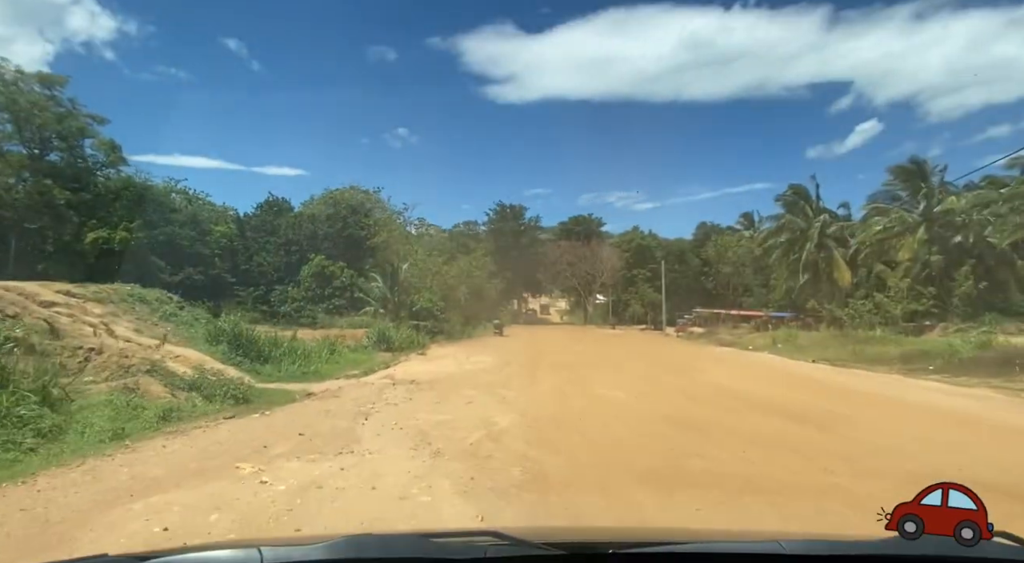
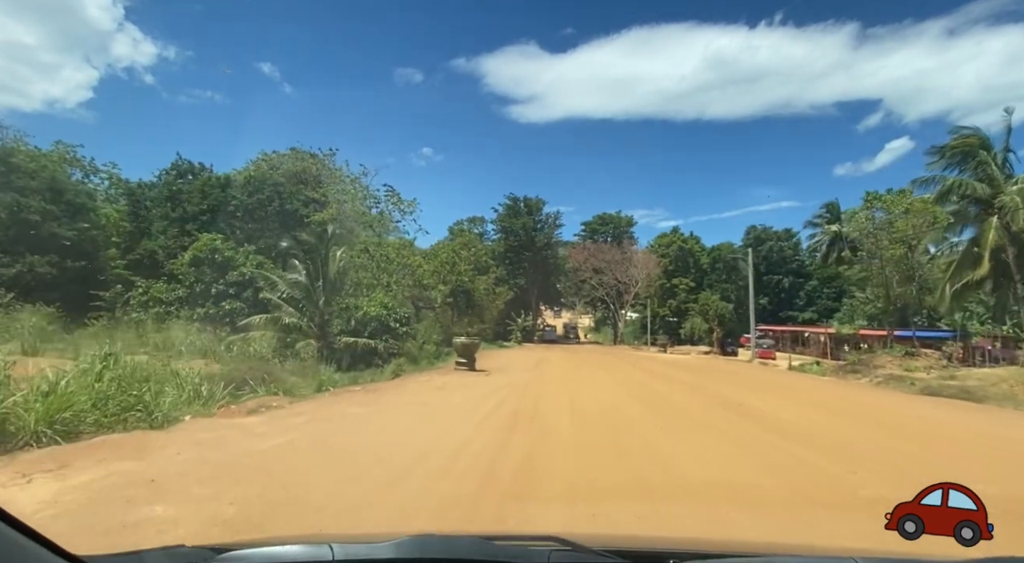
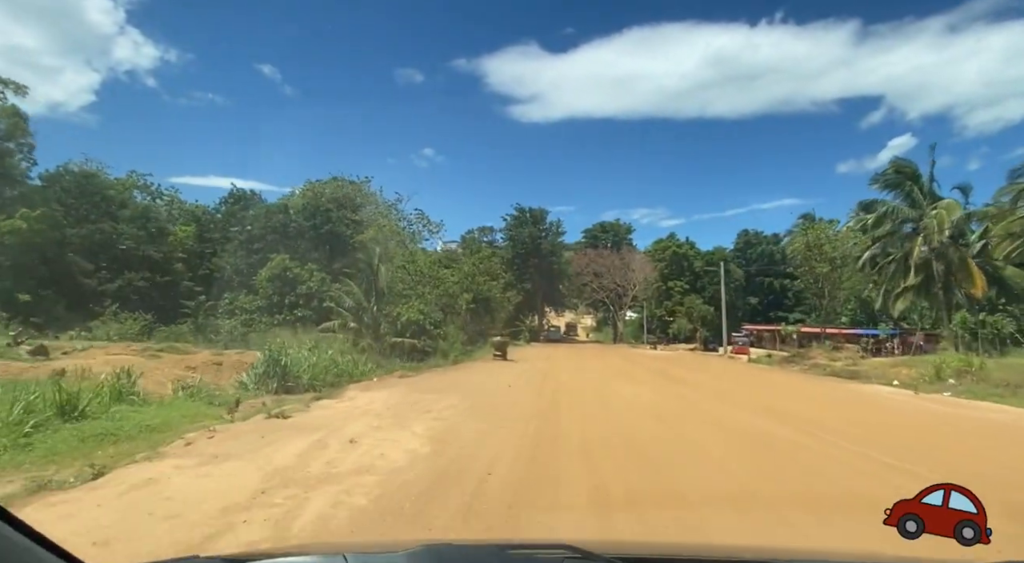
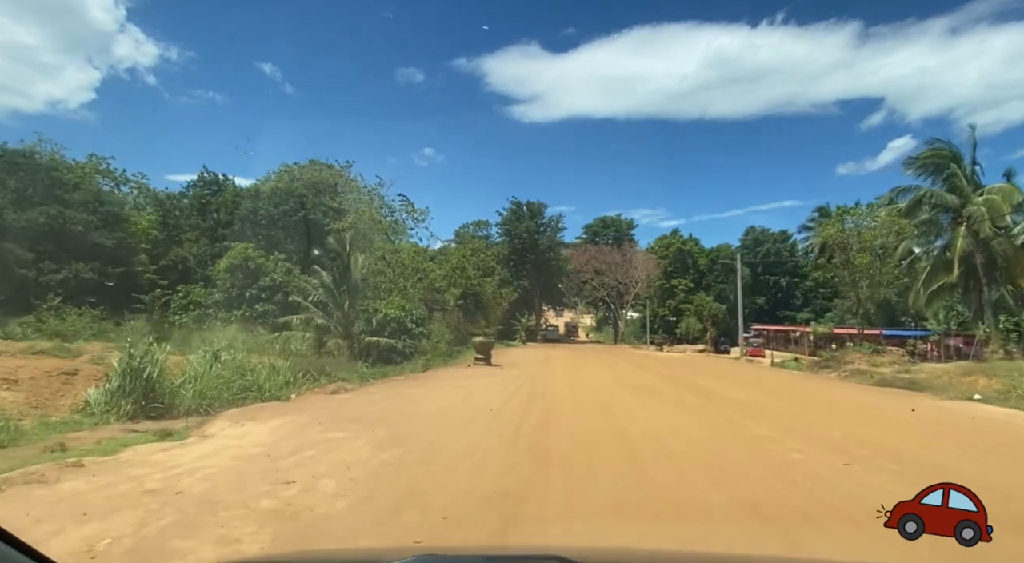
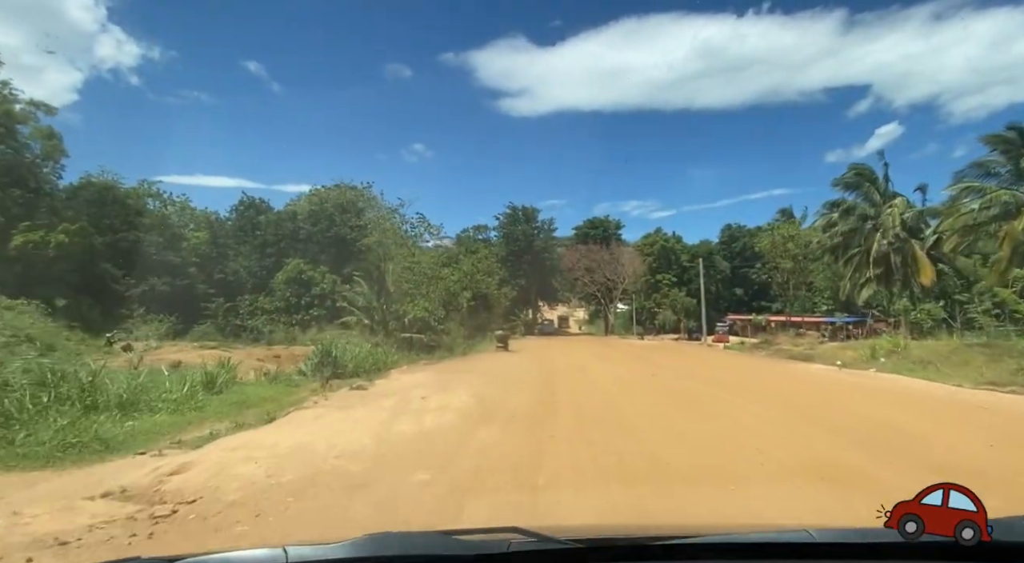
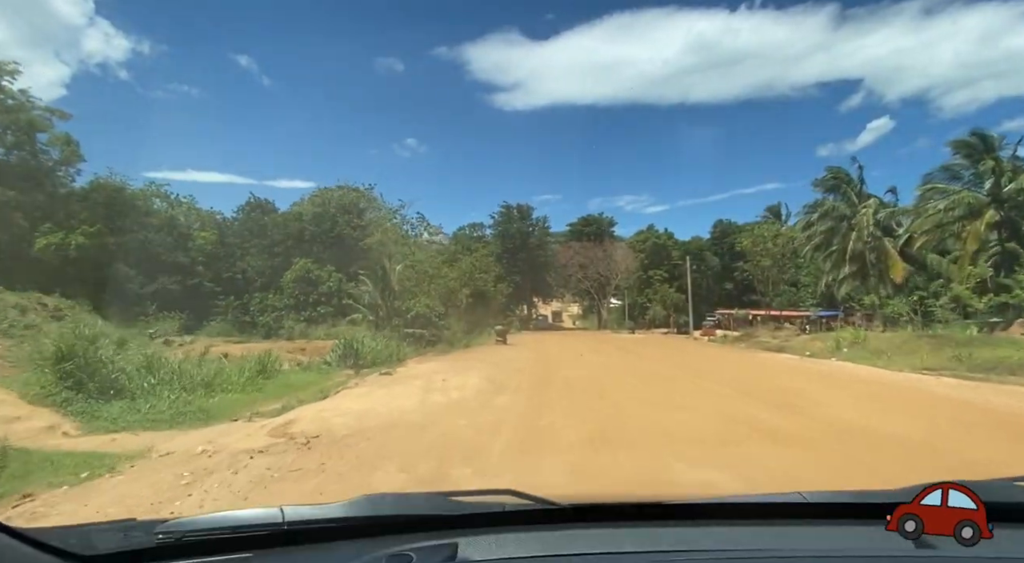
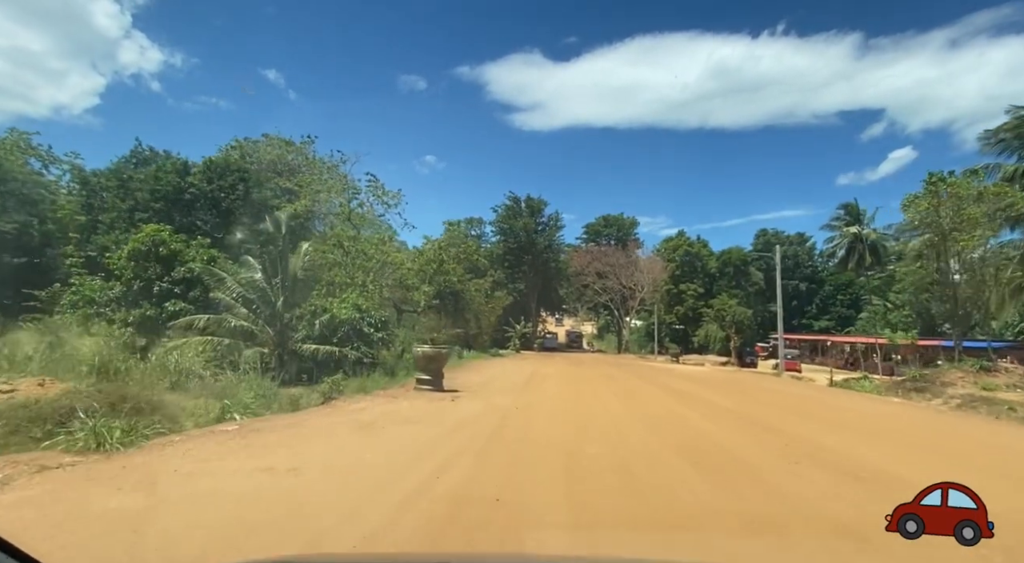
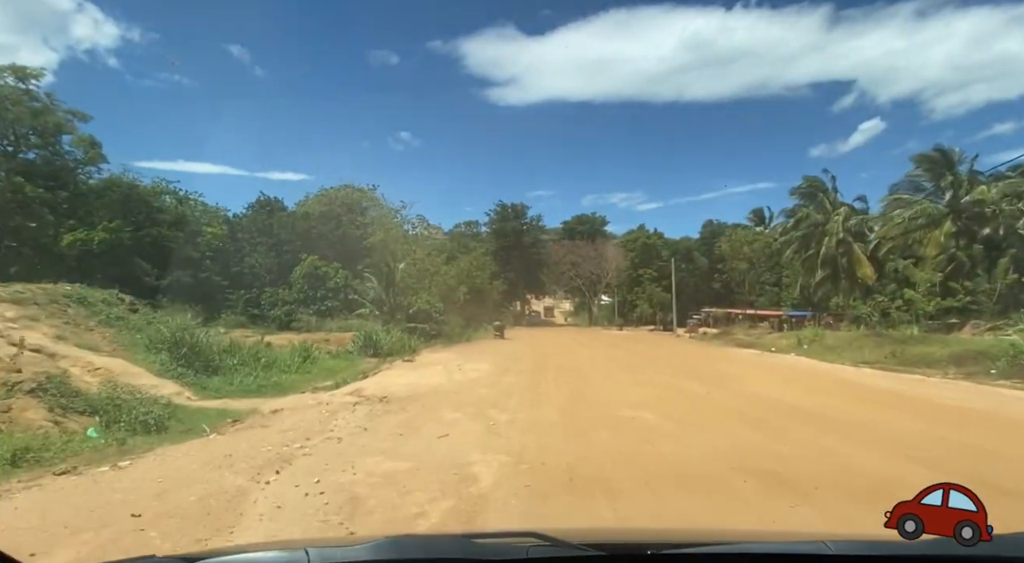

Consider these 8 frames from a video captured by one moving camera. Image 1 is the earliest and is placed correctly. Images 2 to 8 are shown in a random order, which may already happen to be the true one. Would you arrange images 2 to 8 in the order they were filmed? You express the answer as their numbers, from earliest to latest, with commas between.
8, 6, 5, 3, 4, 2, 7
